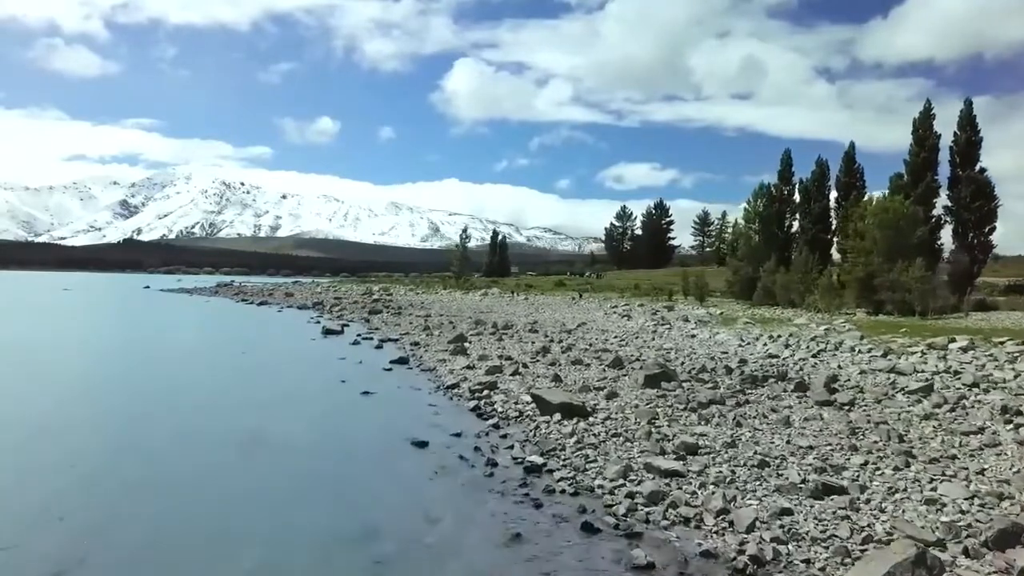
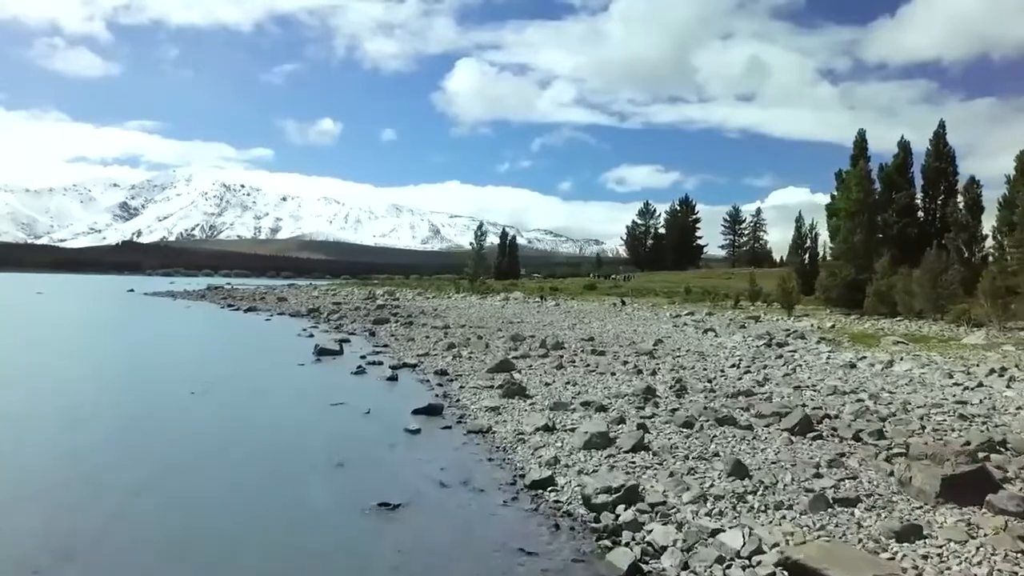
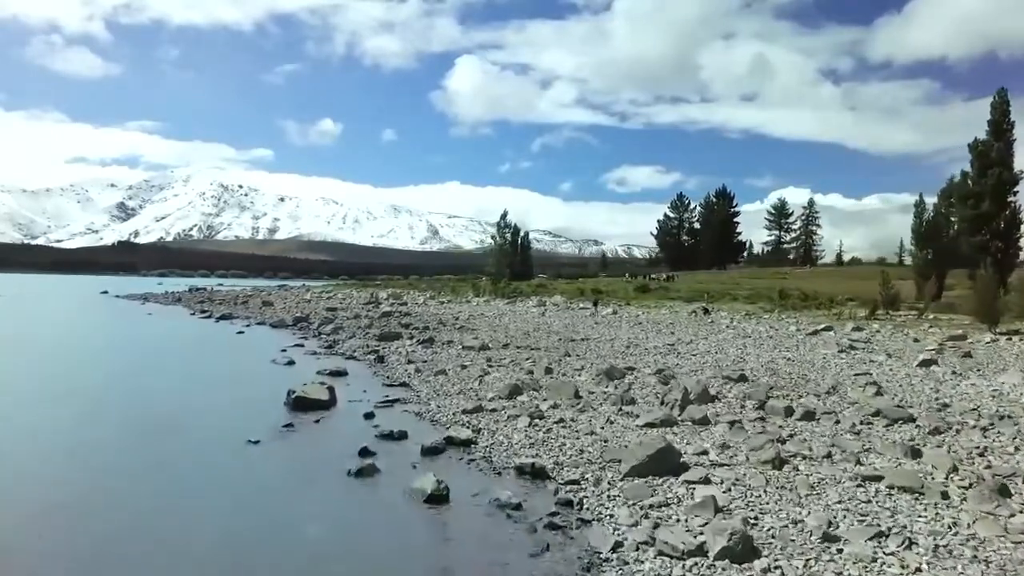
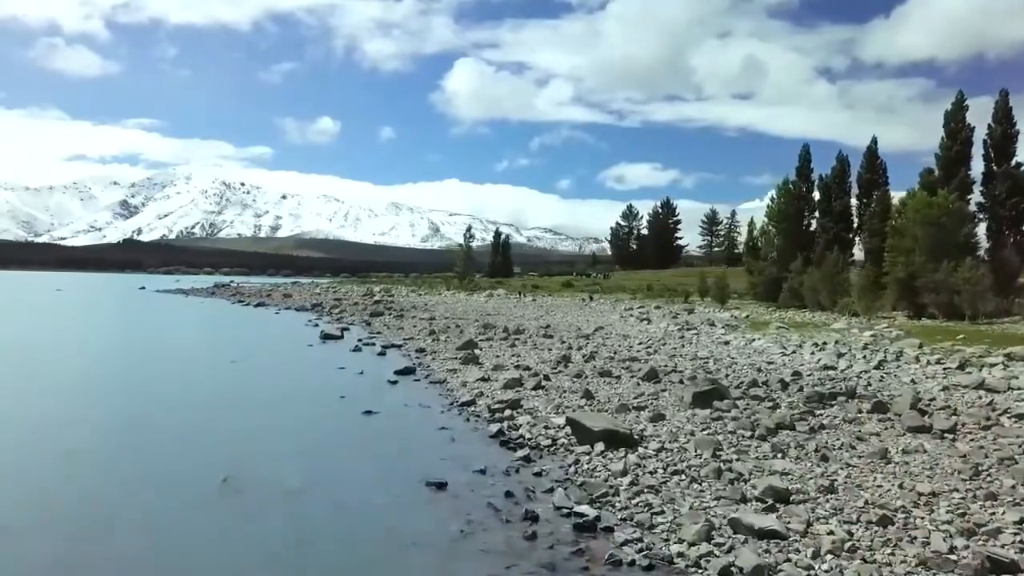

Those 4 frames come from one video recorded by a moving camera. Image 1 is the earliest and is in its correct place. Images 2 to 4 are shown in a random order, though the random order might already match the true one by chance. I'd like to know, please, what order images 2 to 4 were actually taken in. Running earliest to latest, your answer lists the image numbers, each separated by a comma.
4, 2, 3
